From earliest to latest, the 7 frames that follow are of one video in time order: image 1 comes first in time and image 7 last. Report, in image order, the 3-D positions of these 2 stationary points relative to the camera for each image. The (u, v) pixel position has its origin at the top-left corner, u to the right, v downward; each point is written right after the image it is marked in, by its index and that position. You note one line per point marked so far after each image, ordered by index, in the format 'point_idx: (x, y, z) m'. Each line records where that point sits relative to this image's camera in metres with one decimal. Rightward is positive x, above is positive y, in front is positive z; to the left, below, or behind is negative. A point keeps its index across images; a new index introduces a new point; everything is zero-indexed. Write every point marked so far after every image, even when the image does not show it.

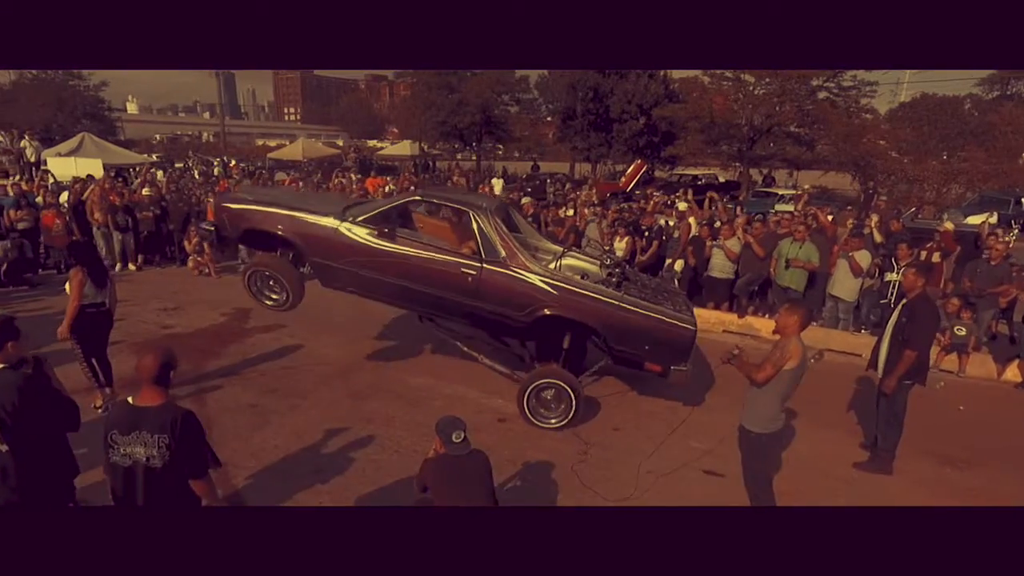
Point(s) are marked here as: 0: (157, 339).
0: (-4.0, -0.6, +7.3) m
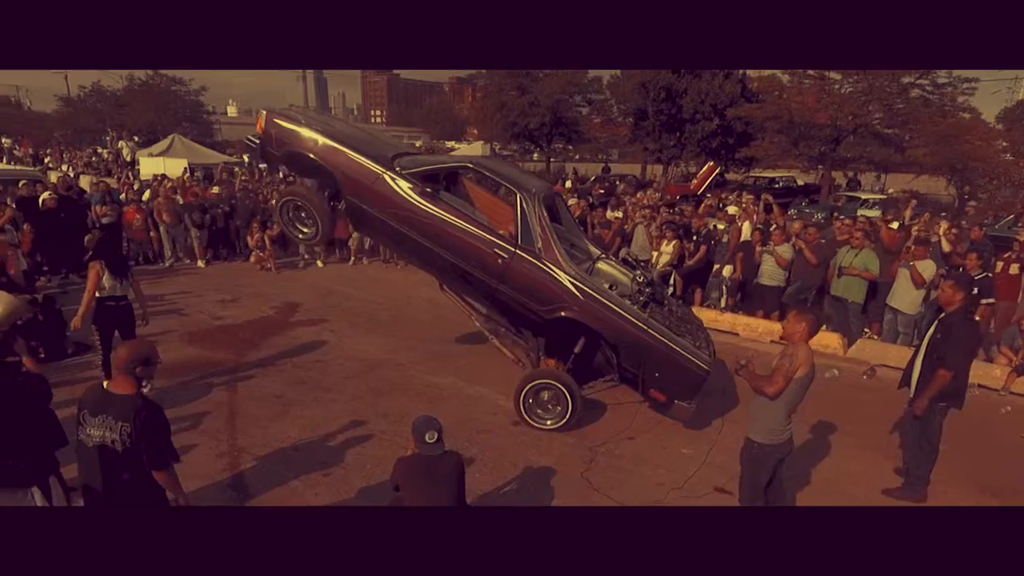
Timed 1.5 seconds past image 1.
0: (-3.6, -0.5, +7.7) m
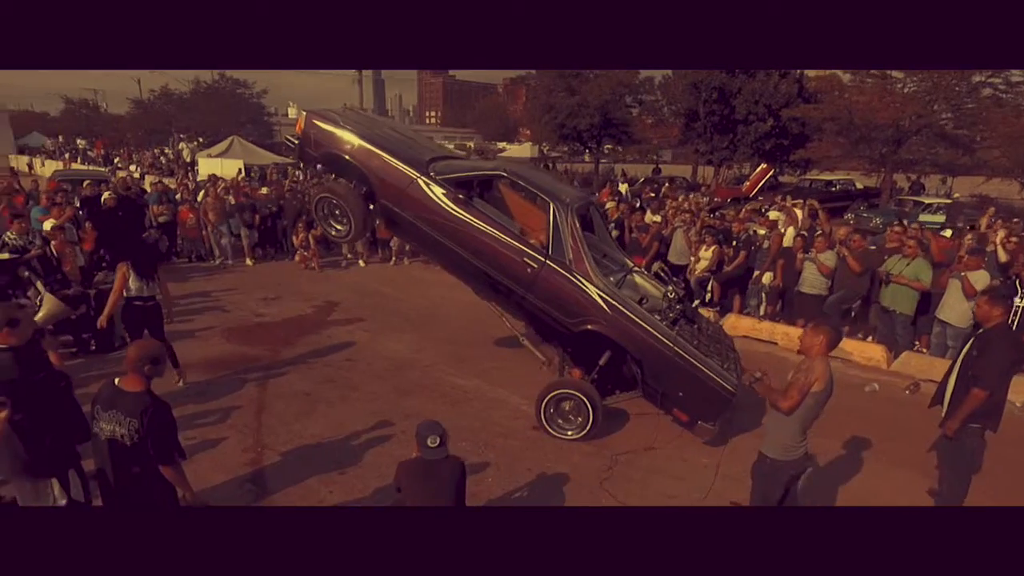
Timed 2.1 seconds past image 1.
0: (-3.3, -0.5, +8.0) m
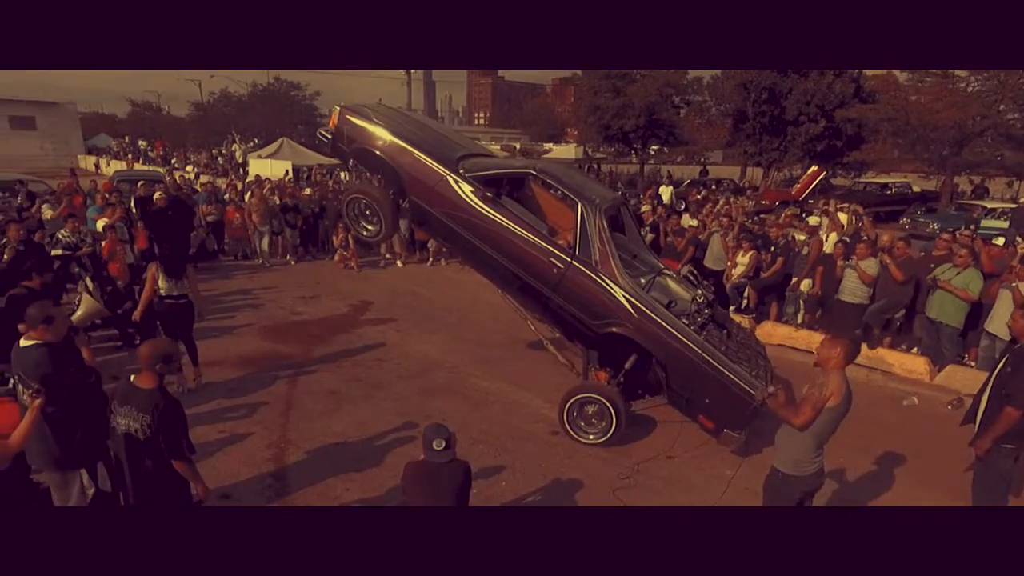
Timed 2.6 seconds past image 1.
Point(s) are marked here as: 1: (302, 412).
0: (-2.9, -0.5, +8.2) m
1: (-1.8, -1.1, +5.5) m
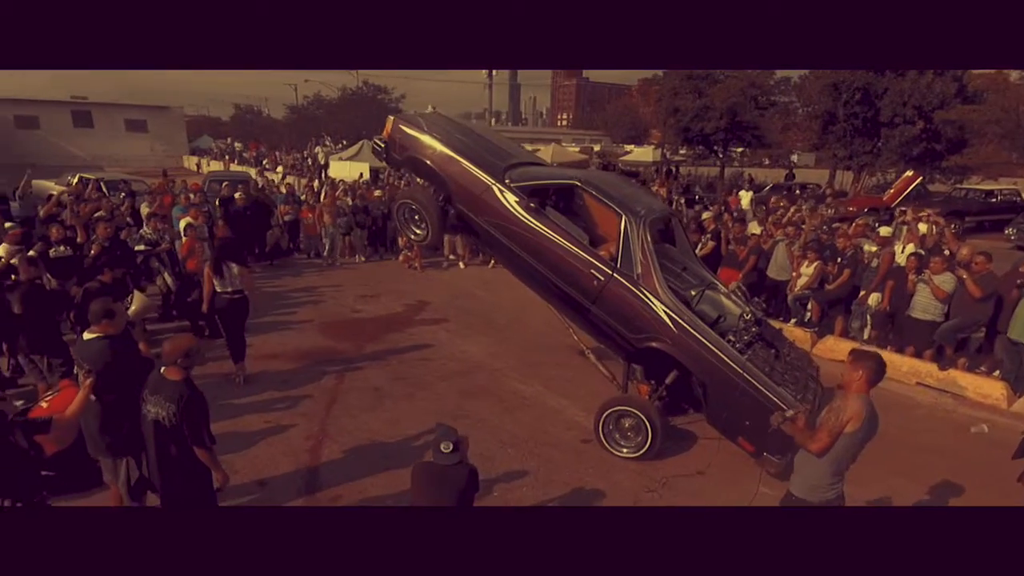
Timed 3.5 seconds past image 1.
0: (-2.3, -0.4, +8.5) m
1: (-1.5, -1.1, +5.8) m
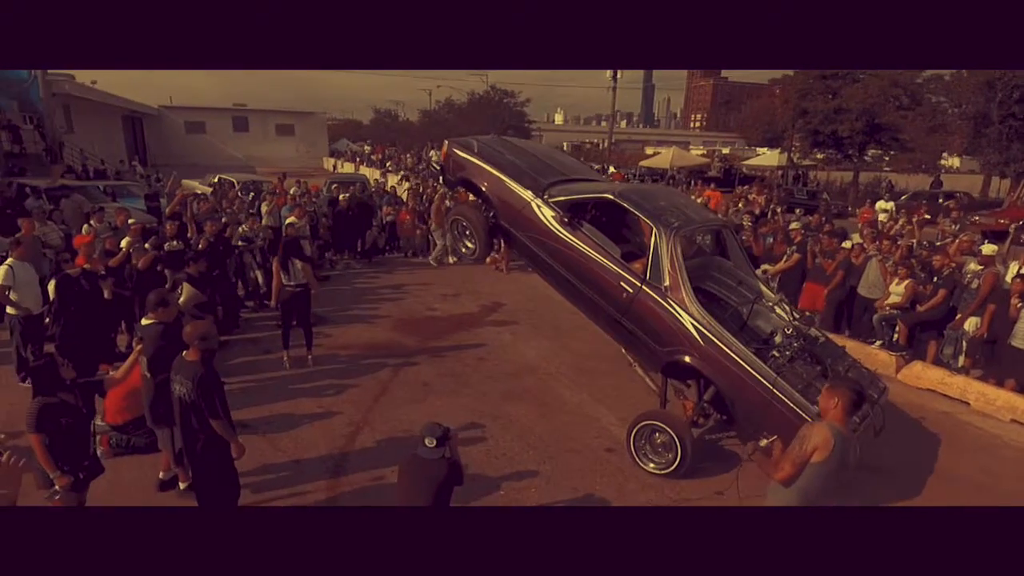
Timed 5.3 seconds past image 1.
0: (-1.4, -0.4, +9.1) m
1: (-1.2, -1.1, +6.2) m
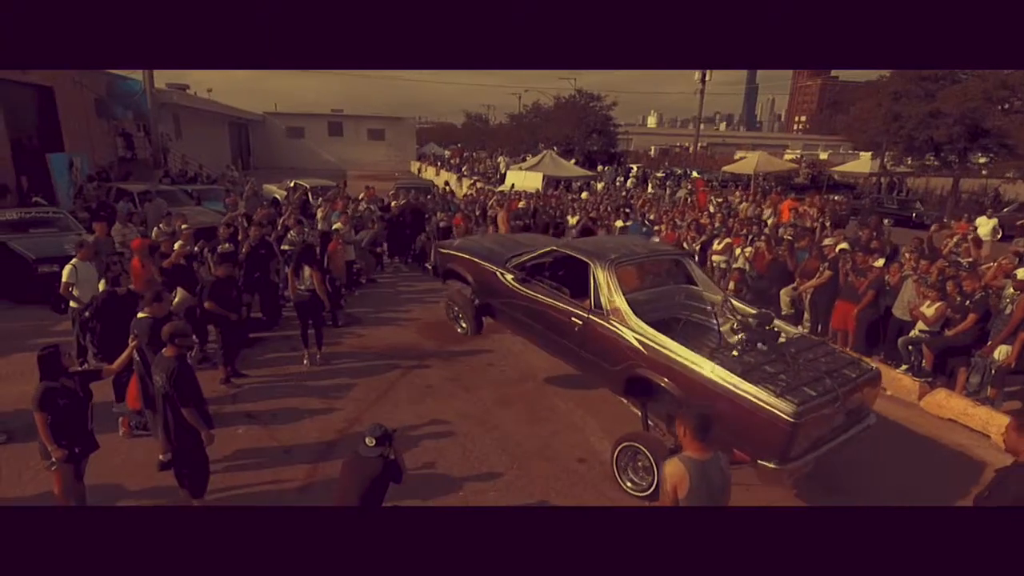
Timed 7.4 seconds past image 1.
0: (-1.0, -0.5, +9.5) m
1: (-1.2, -1.1, +6.6) m
